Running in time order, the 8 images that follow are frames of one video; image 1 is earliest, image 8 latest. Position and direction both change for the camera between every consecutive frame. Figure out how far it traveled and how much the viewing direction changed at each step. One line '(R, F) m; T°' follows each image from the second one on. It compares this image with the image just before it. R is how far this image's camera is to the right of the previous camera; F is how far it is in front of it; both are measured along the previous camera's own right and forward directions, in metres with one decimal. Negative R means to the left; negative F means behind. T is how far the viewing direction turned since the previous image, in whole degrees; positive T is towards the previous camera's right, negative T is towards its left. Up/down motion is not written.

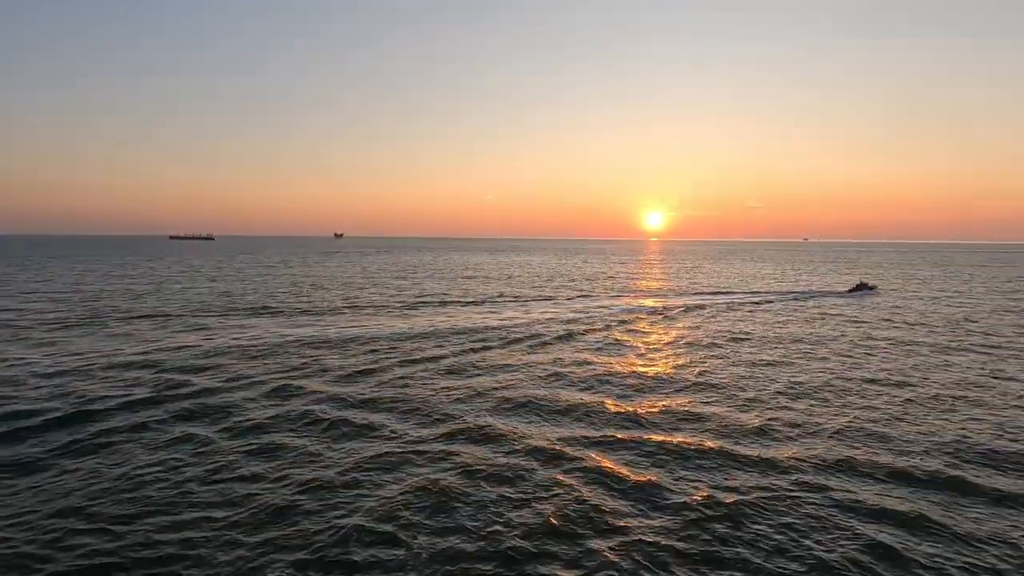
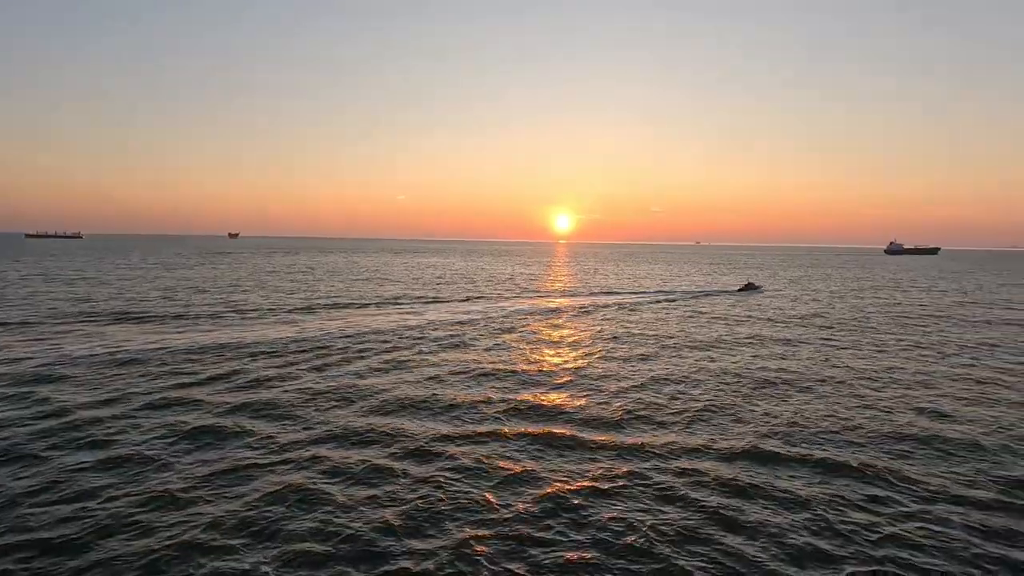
(+1.0, -0.2) m; +9°
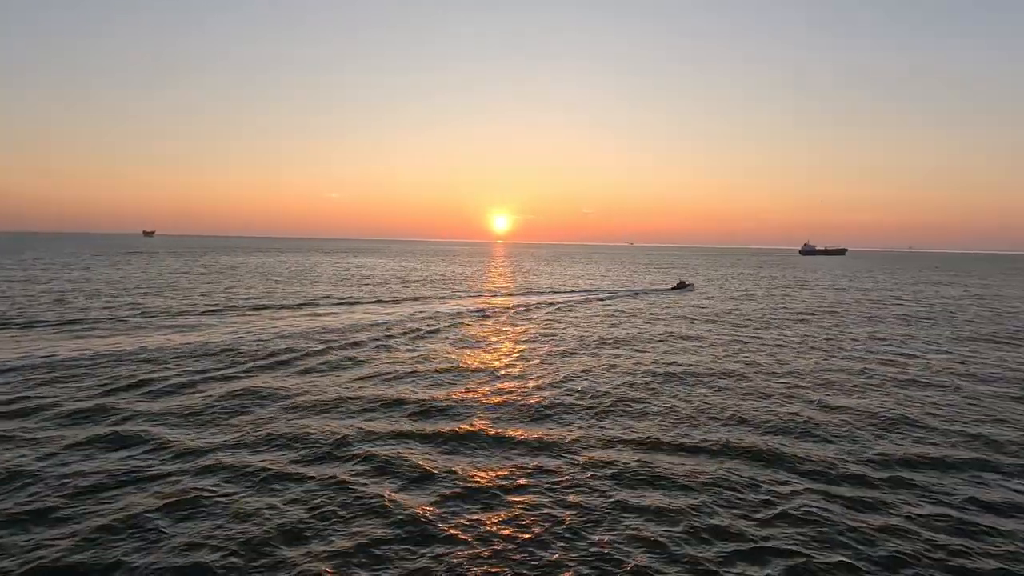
(+0.7, -0.1) m; +7°
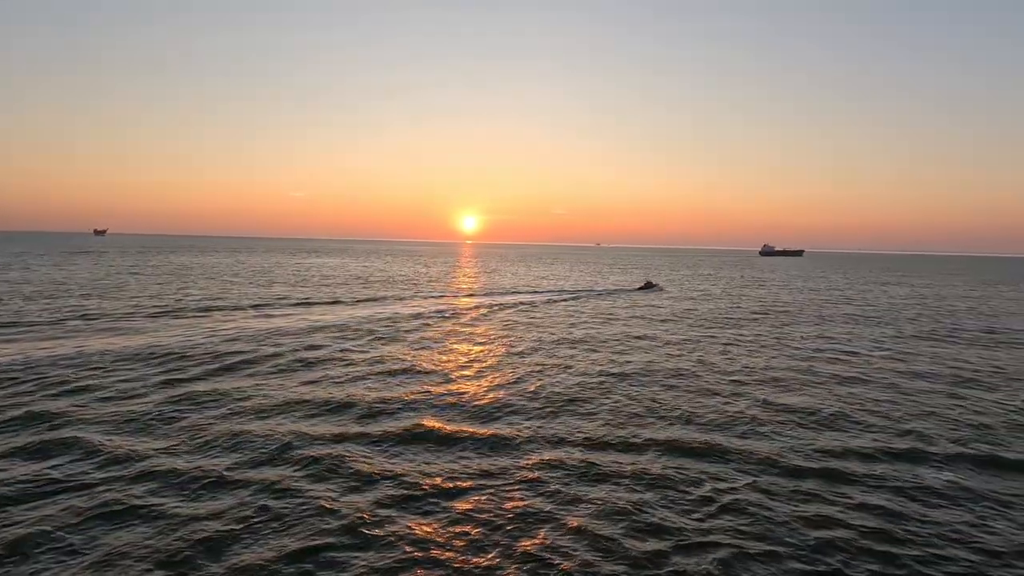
(-6.0, +2.1) m; -7°
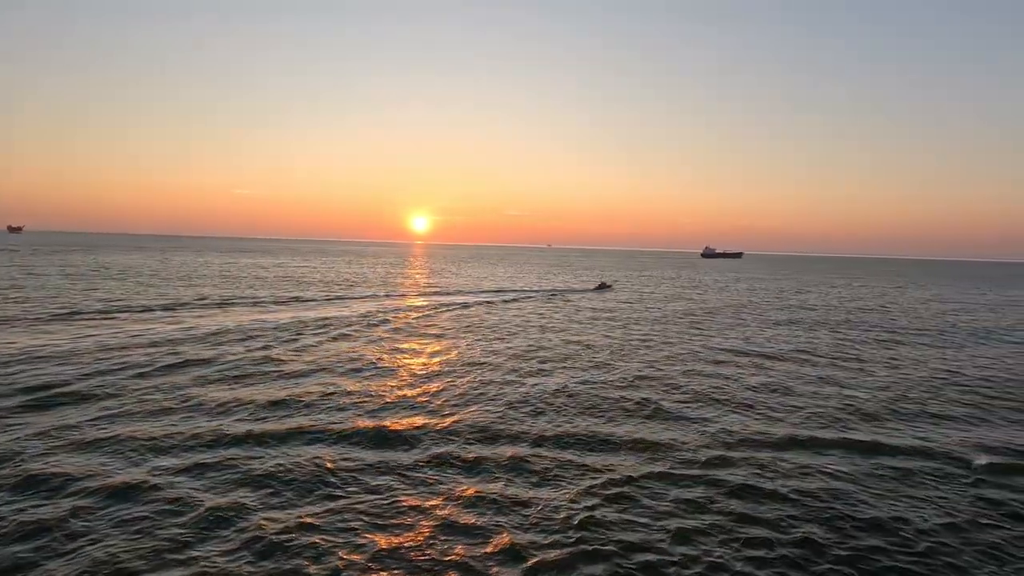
(+2.0, 0.0) m; +5°
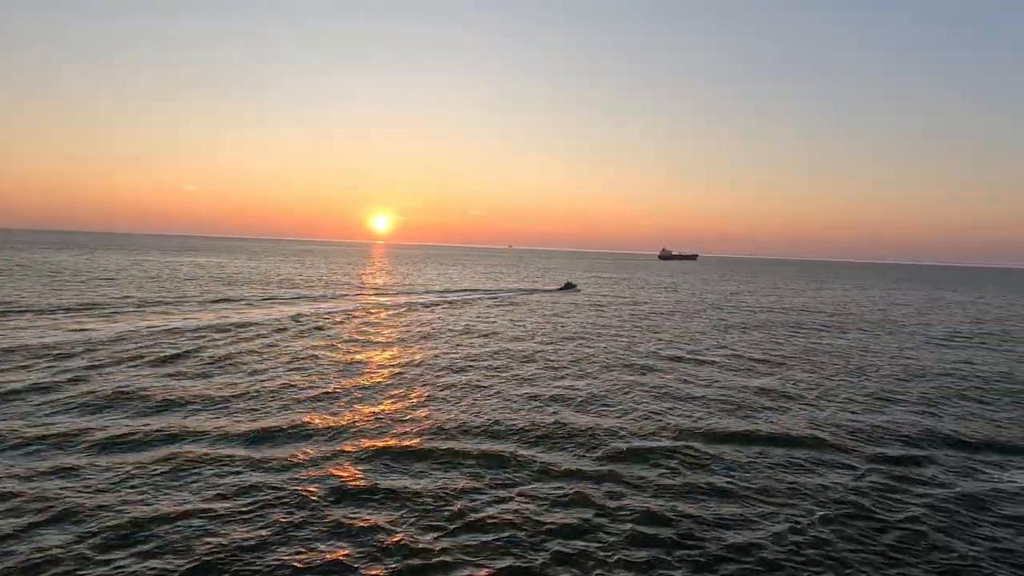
(+7.1, +0.8) m; -5°
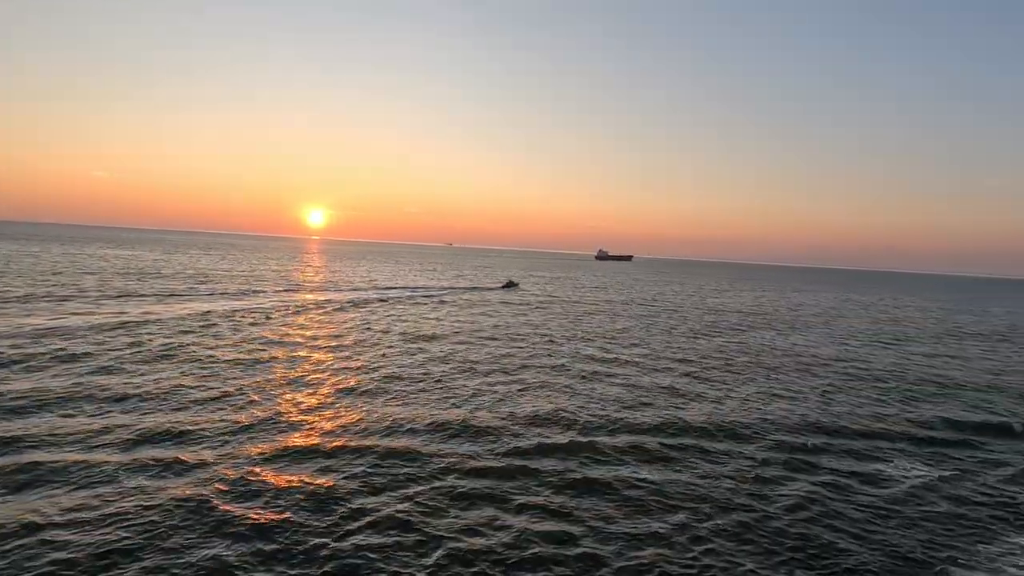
(+1.6, +0.1) m; +4°
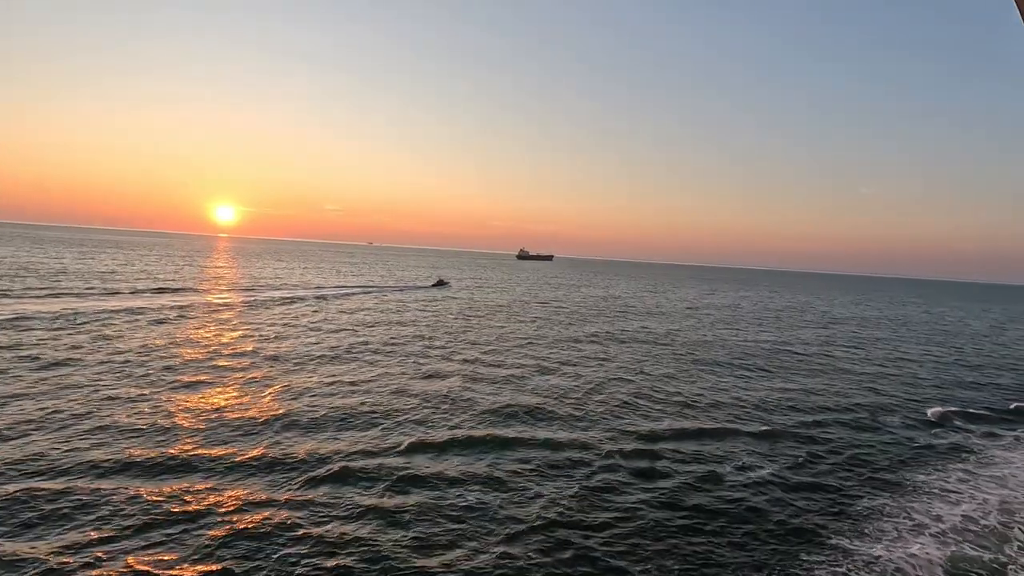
(+2.9, +3.2) m; -3°
